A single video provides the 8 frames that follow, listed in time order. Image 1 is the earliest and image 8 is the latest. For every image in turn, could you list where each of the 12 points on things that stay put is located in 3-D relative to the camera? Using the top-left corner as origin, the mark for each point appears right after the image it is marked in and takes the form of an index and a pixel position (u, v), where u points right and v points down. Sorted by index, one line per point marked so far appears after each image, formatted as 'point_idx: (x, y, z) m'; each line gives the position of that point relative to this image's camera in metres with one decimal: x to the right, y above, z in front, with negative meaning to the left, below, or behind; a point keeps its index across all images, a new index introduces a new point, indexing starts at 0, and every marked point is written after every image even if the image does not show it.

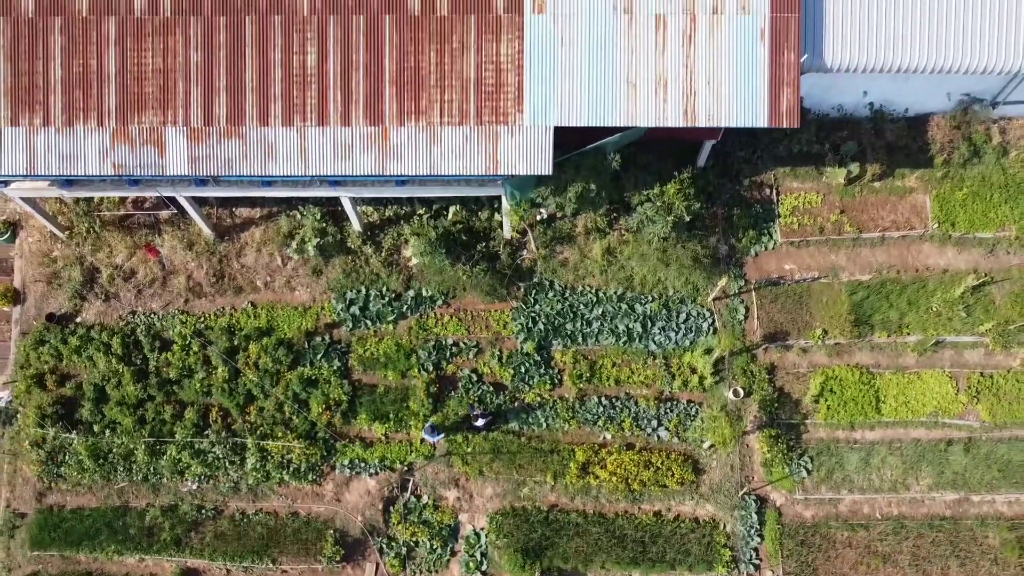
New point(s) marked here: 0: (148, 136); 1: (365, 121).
0: (-13.6, +5.6, +13.8) m
1: (-5.4, +6.2, +13.7) m
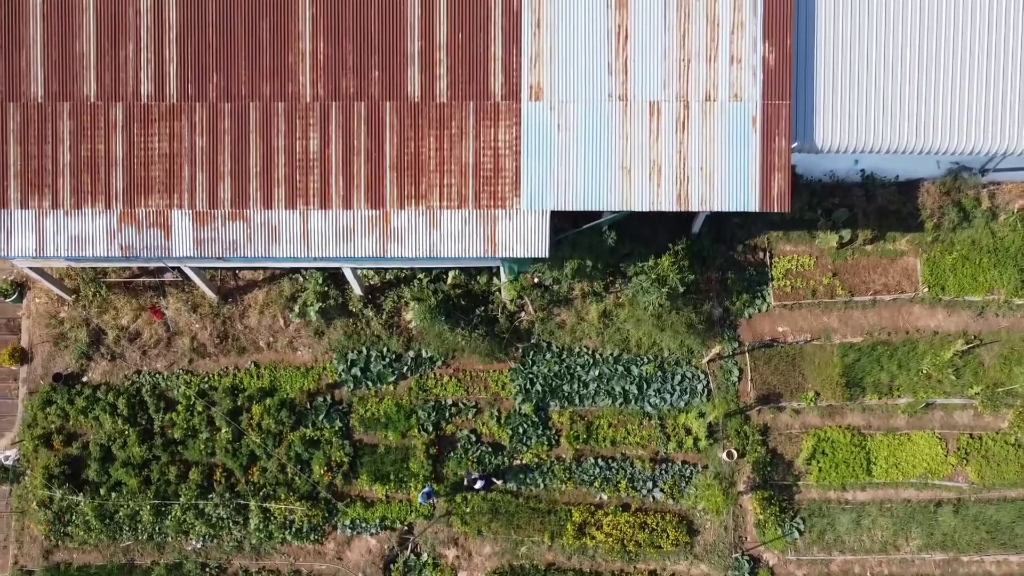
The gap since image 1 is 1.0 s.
0: (-13.6, +2.6, +14.2) m
1: (-5.5, +3.2, +14.1) m
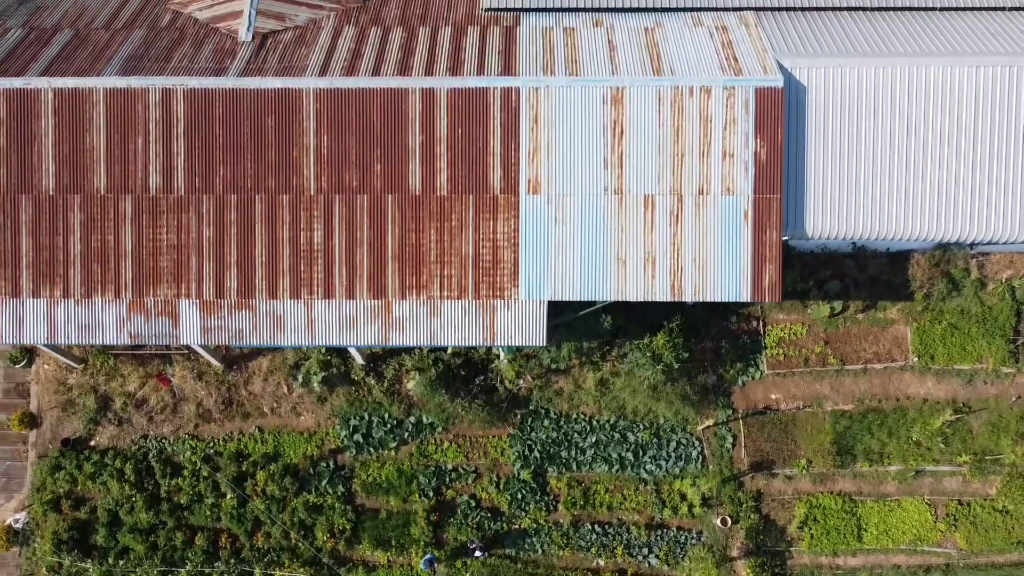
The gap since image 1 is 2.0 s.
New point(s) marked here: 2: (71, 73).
0: (-13.7, -0.8, +14.6) m
1: (-5.6, -0.2, +14.5) m
2: (-17.3, +8.5, +14.6) m
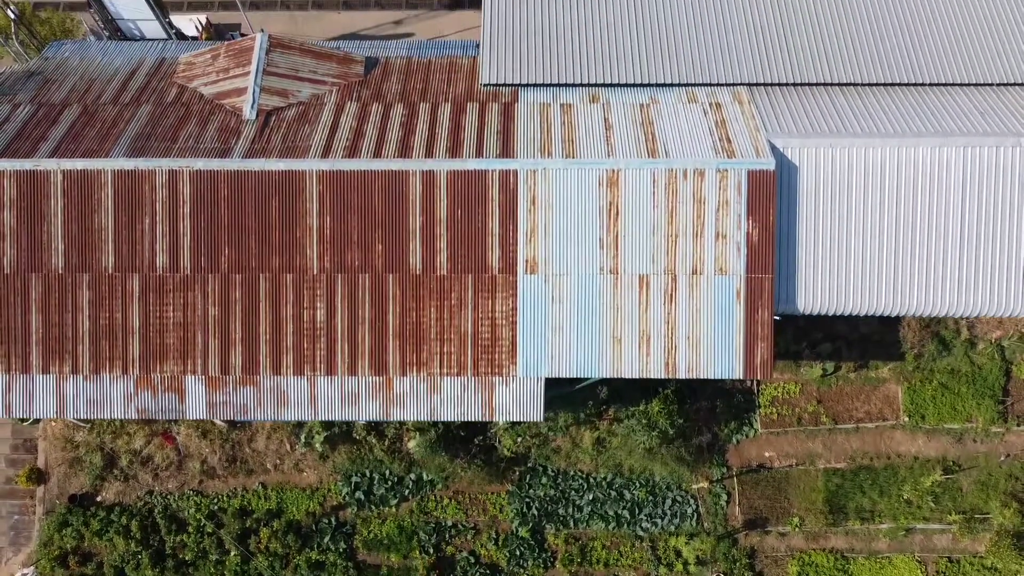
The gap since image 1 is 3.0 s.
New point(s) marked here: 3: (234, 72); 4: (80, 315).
0: (-13.8, -3.8, +14.9) m
1: (-5.7, -3.3, +14.8) m
2: (-17.4, +5.4, +14.9) m
3: (-12.3, +9.5, +16.4) m
4: (-17.3, -1.1, +14.9) m
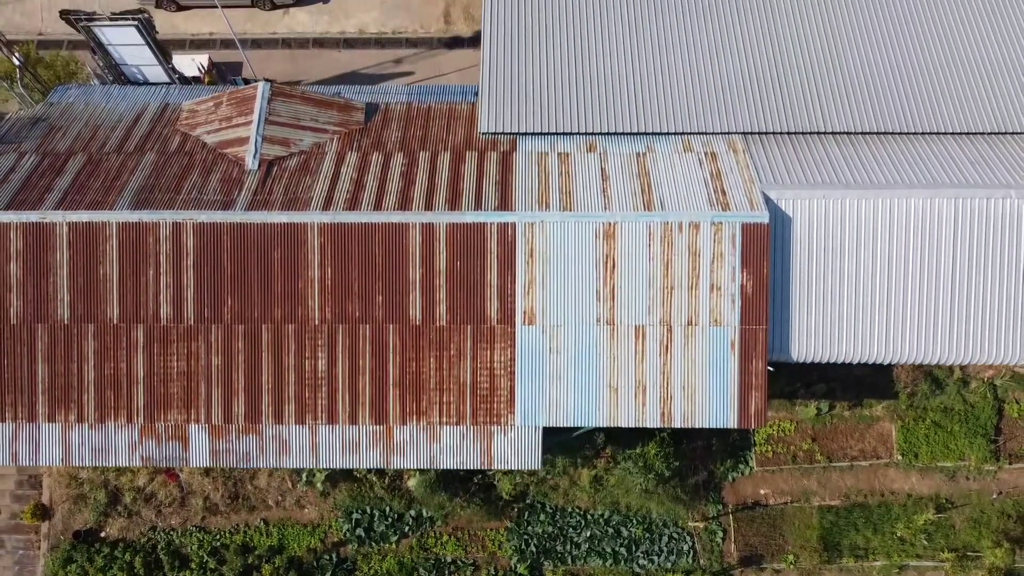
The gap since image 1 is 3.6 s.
0: (-13.9, -5.9, +15.2) m
1: (-5.7, -5.3, +15.1) m
2: (-17.5, +3.4, +15.2) m
3: (-12.4, +7.5, +16.7) m
4: (-17.4, -3.1, +15.1) m
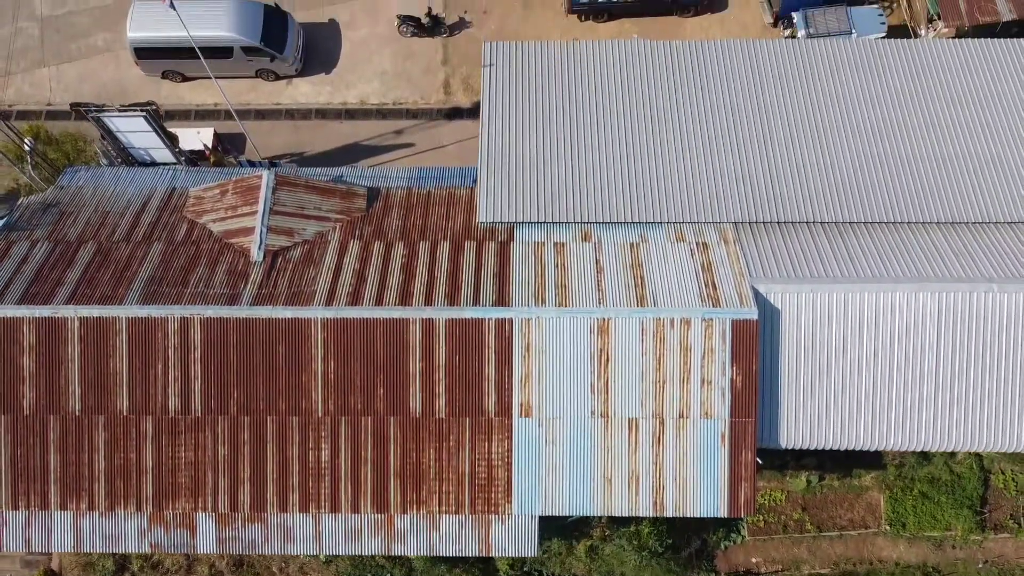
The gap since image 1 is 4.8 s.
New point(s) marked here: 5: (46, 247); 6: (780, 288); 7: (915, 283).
0: (-14.0, -9.8, +15.7) m
1: (-5.9, -9.2, +15.6) m
2: (-17.6, -0.5, +15.7) m
3: (-12.5, +3.6, +17.2) m
4: (-17.5, -7.0, +15.6) m
5: (-21.1, +1.8, +16.8) m
6: (+11.4, 0.0, +15.9) m
7: (+17.2, +0.2, +15.8) m
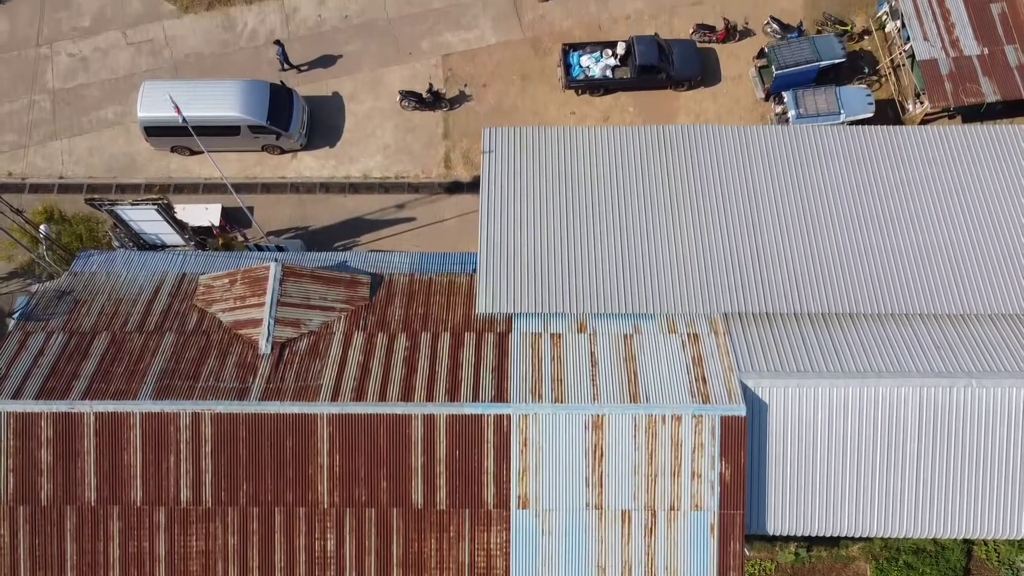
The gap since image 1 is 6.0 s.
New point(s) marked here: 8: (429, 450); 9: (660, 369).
0: (-14.1, -14.0, +16.3) m
1: (-5.9, -13.4, +16.2) m
2: (-17.7, -4.7, +16.3) m
3: (-12.6, -0.6, +17.8) m
4: (-17.6, -11.2, +16.3) m
5: (-21.2, -2.3, +17.5) m
6: (+11.3, -4.2, +16.5) m
7: (+17.1, -4.0, +16.5) m
8: (-3.6, -7.0, +16.1) m
9: (+6.7, -3.6, +16.8) m
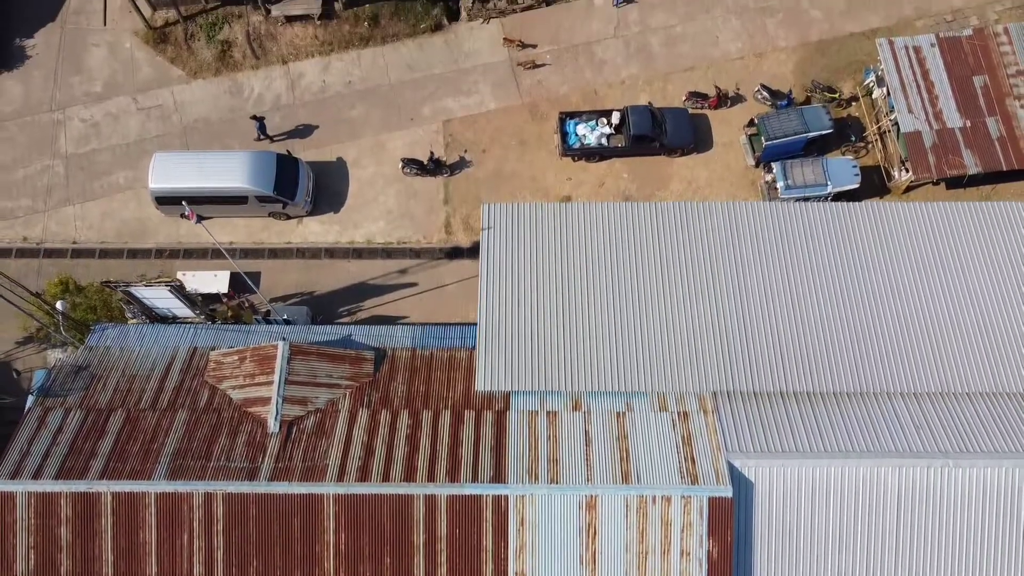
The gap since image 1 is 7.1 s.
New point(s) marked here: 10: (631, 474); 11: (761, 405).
0: (-14.2, -17.9, +17.2) m
1: (-6.1, -17.4, +17.0) m
2: (-17.8, -8.6, +17.1) m
3: (-12.7, -4.5, +18.6) m
4: (-17.7, -15.1, +17.1) m
5: (-21.3, -6.3, +18.3) m
6: (+11.2, -8.2, +17.3) m
7: (+17.0, -7.9, +17.3) m
8: (-3.7, -11.0, +16.9) m
9: (+6.6, -7.6, +17.6) m
10: (+5.5, -8.5, +17.1) m
11: (+12.3, -5.7, +18.4) m
